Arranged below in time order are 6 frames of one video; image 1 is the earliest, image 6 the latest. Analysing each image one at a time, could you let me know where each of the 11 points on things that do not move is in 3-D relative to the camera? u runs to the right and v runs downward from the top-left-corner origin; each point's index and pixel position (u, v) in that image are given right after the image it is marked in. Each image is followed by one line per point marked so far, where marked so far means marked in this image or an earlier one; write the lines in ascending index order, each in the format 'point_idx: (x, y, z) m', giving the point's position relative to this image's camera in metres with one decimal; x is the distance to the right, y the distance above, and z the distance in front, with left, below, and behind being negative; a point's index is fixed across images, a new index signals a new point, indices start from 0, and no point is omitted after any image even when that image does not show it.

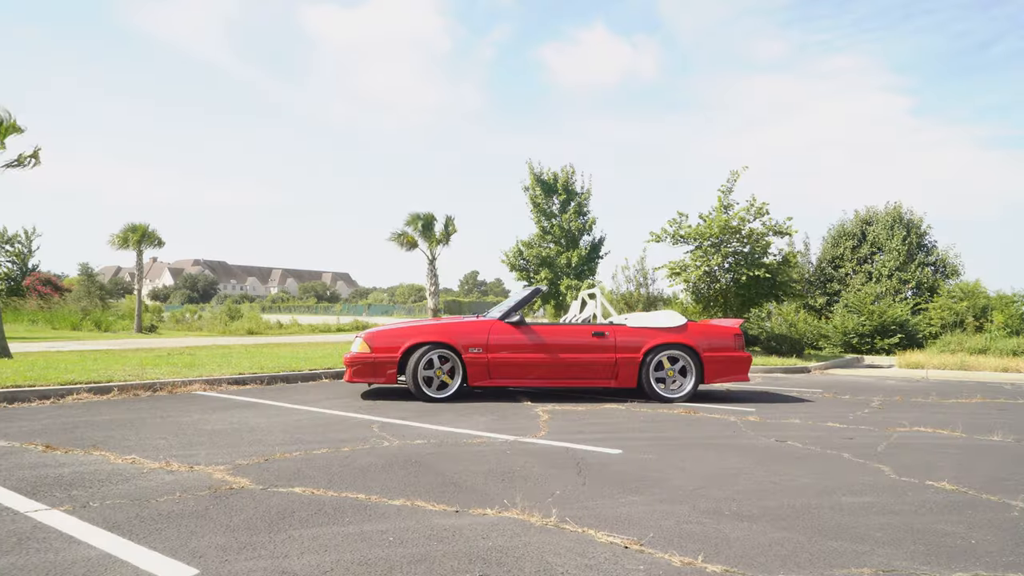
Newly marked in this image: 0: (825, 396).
0: (+3.7, -1.3, +8.8) m
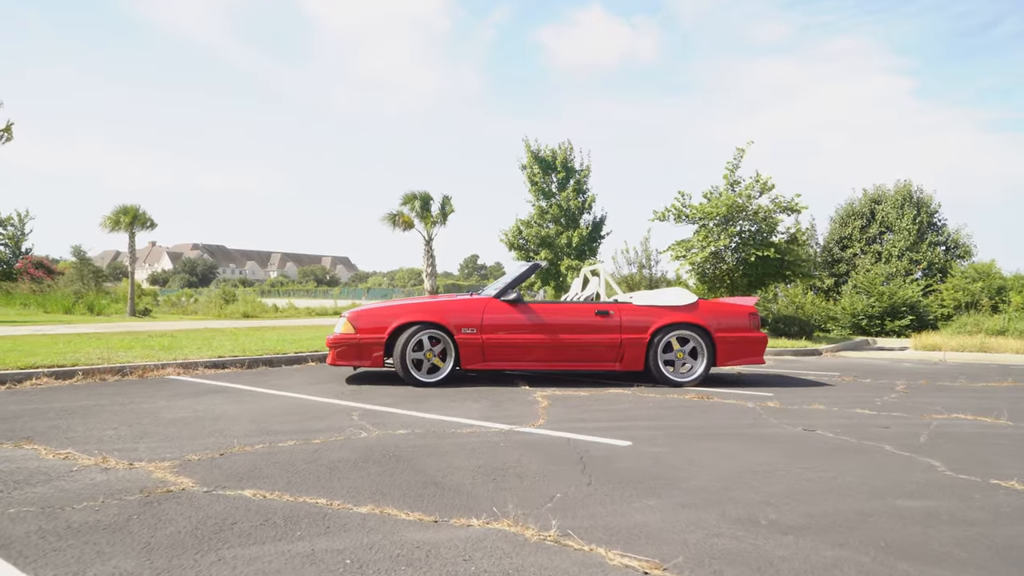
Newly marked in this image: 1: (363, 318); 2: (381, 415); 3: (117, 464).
0: (+3.7, -1.0, +8.2) m
1: (-1.4, -0.3, +7.1) m
2: (-0.9, -0.9, +5.2) m
3: (-1.9, -0.8, +3.5) m
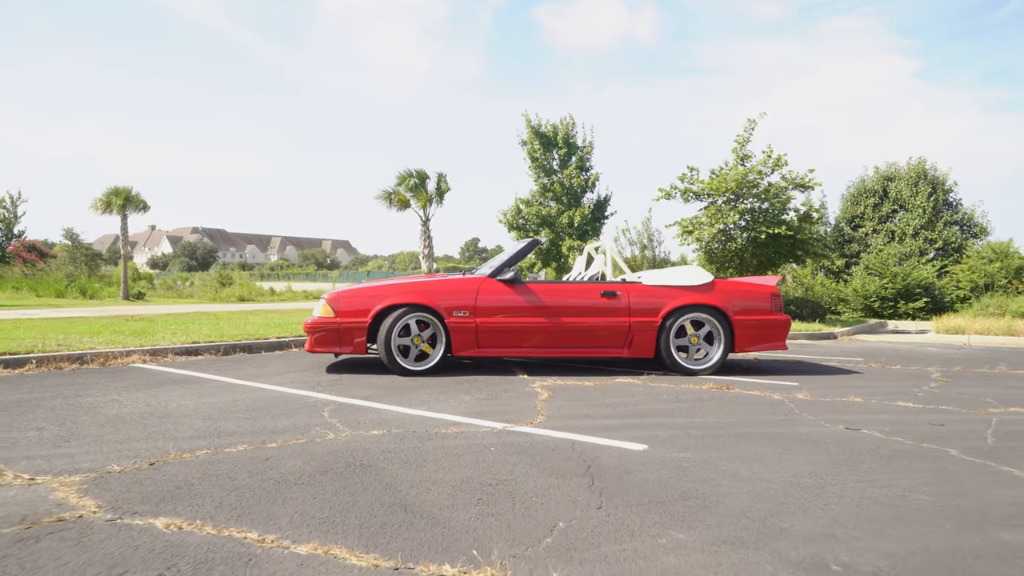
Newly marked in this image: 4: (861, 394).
0: (+3.6, -0.8, +7.5) m
1: (-1.4, -0.1, +6.4) m
2: (-0.9, -0.7, +4.5) m
3: (-1.9, -0.7, +2.9) m
4: (+2.5, -0.8, +5.3) m
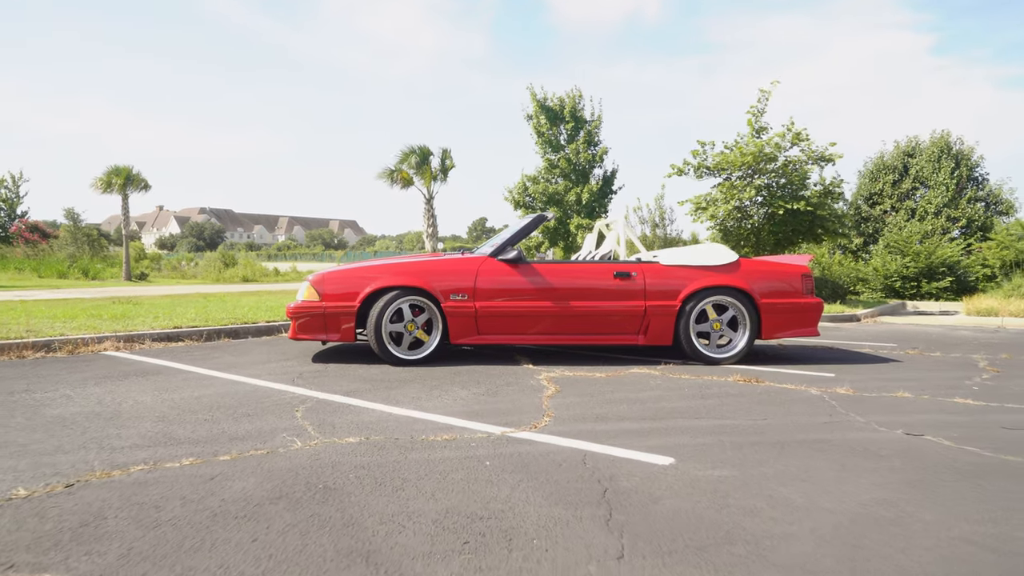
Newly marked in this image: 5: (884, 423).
0: (+3.7, -0.6, +6.9) m
1: (-1.4, 0.0, +5.8) m
2: (-0.9, -0.6, +3.9) m
3: (-1.9, -0.7, +2.3) m
4: (+2.5, -0.6, +4.7) m
5: (+1.8, -0.7, +3.7) m
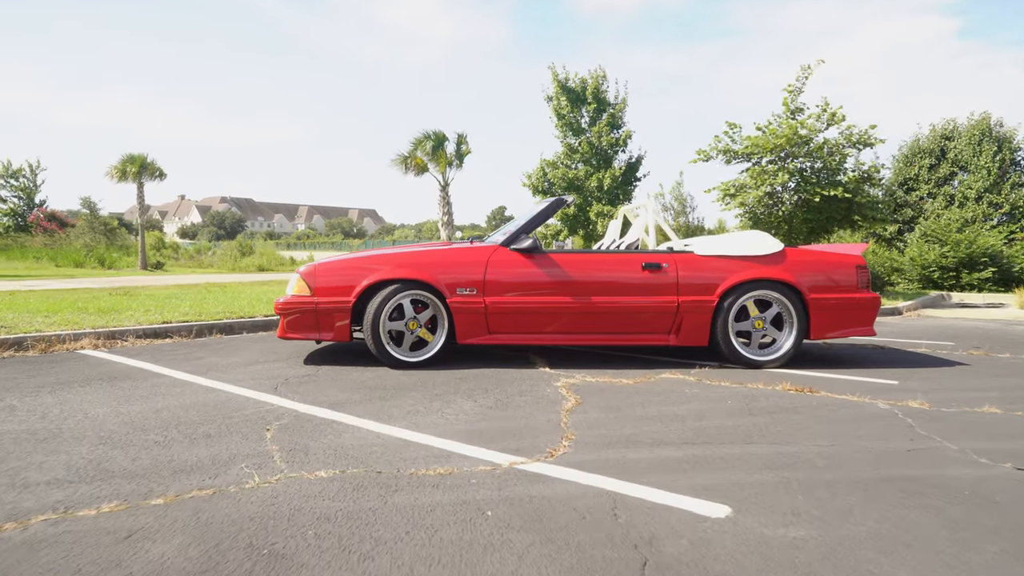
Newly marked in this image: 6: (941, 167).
0: (+3.8, -0.5, +6.1) m
1: (-1.3, +0.1, +5.2) m
2: (-0.9, -0.6, +3.3) m
3: (-1.9, -0.7, +1.7) m
4: (+2.6, -0.6, +4.0) m
5: (+1.9, -0.7, +3.0) m
6: (+11.4, +3.2, +19.8) m
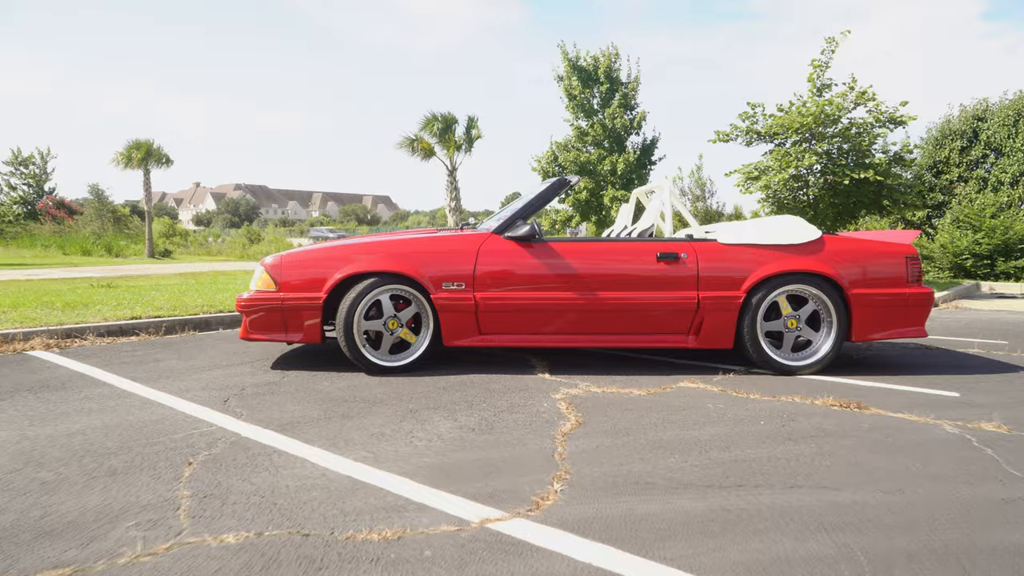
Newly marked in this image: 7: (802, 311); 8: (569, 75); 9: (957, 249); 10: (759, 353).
0: (+3.8, -0.5, +5.4) m
1: (-1.3, +0.1, +4.5) m
2: (-0.9, -0.6, +2.7) m
3: (-2.0, -0.7, +1.1) m
4: (+2.5, -0.6, +3.3) m
5: (+1.8, -0.7, +2.3) m
6: (+11.6, +3.5, +18.9) m
7: (+1.8, -0.1, +4.6) m
8: (+1.5, +5.5, +19.6) m
9: (+9.0, +0.8, +15.0) m
10: (+1.5, -0.4, +4.5) m
